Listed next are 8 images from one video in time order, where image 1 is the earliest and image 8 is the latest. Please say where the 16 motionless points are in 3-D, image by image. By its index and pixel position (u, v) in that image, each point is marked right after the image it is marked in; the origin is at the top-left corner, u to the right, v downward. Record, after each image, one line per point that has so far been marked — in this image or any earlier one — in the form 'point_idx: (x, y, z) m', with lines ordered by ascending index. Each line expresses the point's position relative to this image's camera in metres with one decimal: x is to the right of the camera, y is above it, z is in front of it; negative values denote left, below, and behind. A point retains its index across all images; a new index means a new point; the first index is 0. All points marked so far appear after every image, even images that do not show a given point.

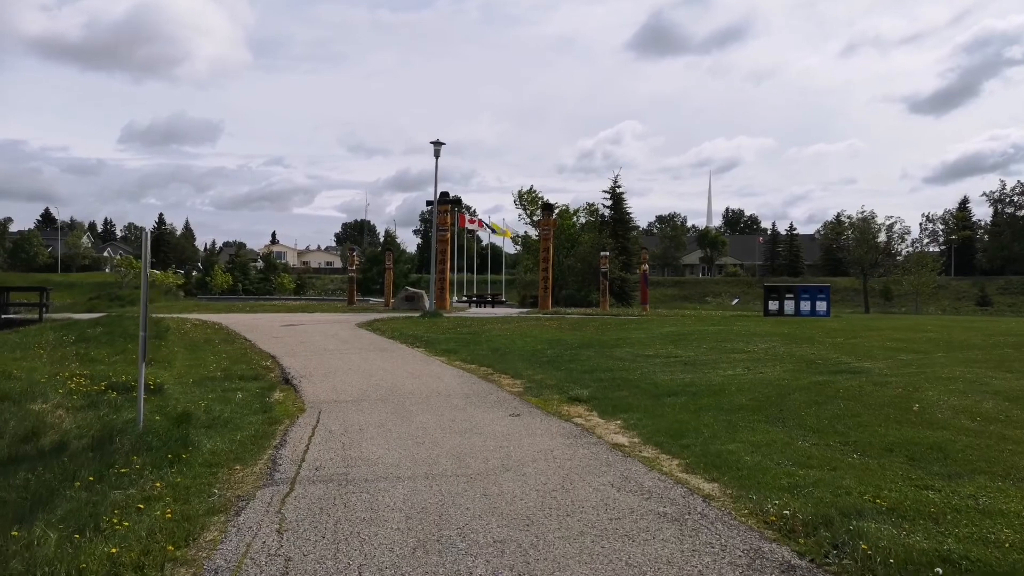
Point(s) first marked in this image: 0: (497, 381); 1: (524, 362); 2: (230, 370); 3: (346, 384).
0: (-0.3, -1.7, +14.8) m
1: (+0.3, -1.7, +17.7) m
2: (-6.0, -1.8, +17.1) m
3: (-3.0, -1.7, +14.4) m
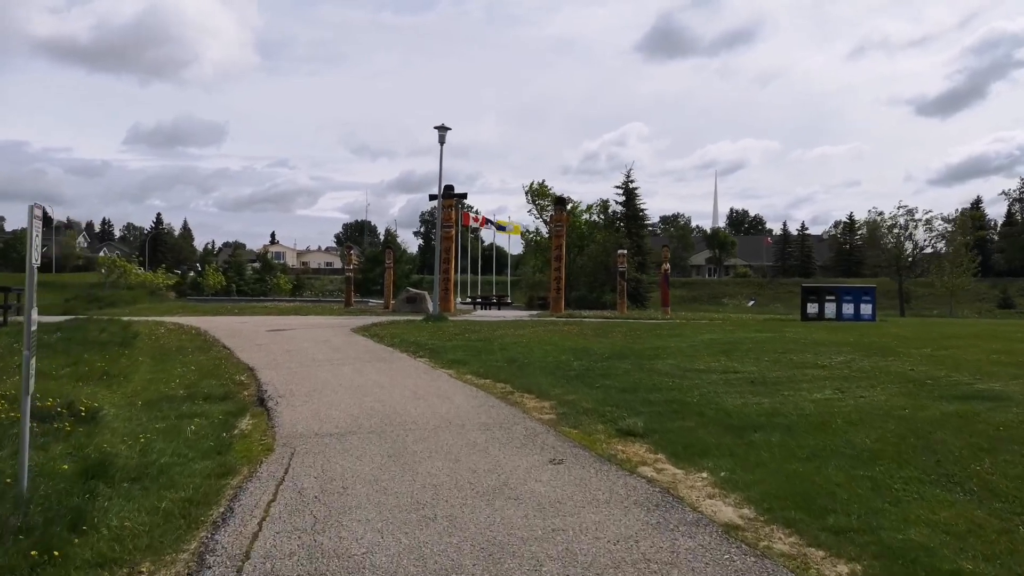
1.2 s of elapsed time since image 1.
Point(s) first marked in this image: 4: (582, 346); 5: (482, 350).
0: (+0.1, -1.7, +11.9) m
1: (+0.7, -1.7, +14.8) m
2: (-5.6, -1.8, +14.2) m
3: (-2.6, -1.7, +11.5) m
4: (+1.6, -1.4, +18.7) m
5: (-0.7, -1.5, +18.7) m
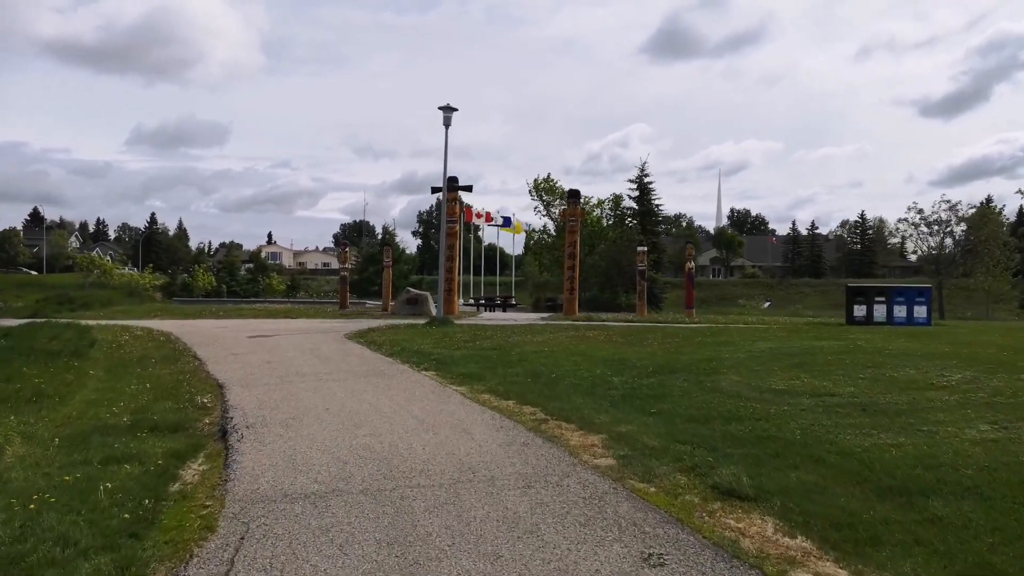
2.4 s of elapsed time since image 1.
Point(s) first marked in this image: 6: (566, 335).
0: (+0.6, -1.7, +9.0) m
1: (+1.1, -1.7, +11.9) m
2: (-5.2, -1.8, +11.3) m
3: (-2.2, -1.7, +8.7) m
4: (+2.1, -1.3, +15.8) m
5: (-0.3, -1.5, +15.8) m
6: (+1.4, -1.2, +19.9) m
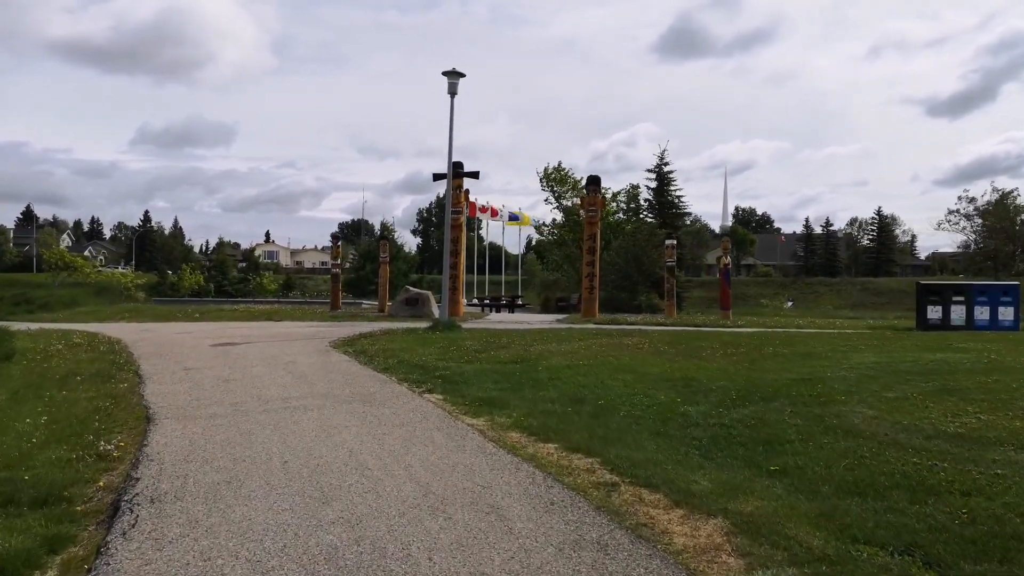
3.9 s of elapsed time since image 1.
0: (+1.0, -1.7, +5.4) m
1: (+1.5, -1.6, +8.3) m
2: (-4.8, -1.7, +7.7) m
3: (-1.7, -1.7, +5.0) m
4: (+2.5, -1.3, +12.2) m
5: (+0.2, -1.4, +12.2) m
6: (+1.8, -1.1, +16.3) m
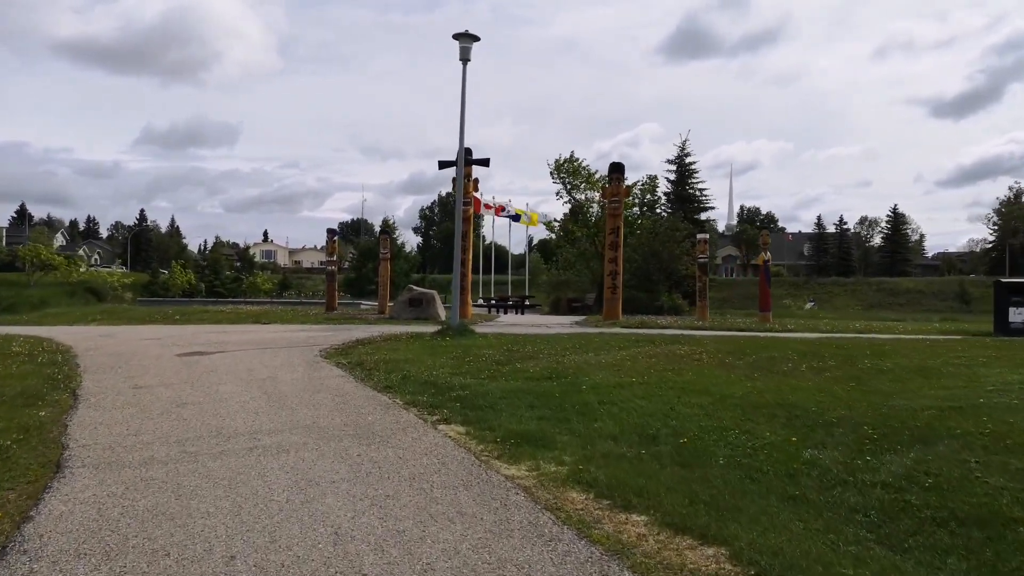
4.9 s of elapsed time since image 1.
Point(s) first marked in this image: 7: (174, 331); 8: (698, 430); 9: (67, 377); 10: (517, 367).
0: (+1.5, -1.6, +2.6) m
1: (+2.0, -1.6, +5.5) m
2: (-4.3, -1.7, +4.9) m
3: (-1.2, -1.6, +2.2) m
4: (+3.0, -1.3, +9.4) m
5: (+0.6, -1.4, +9.4) m
6: (+2.3, -1.1, +13.5) m
7: (-8.0, -1.0, +18.9) m
8: (+1.8, -1.4, +8.0) m
9: (-6.6, -1.3, +11.9) m
10: (+0.1, -1.2, +12.4) m
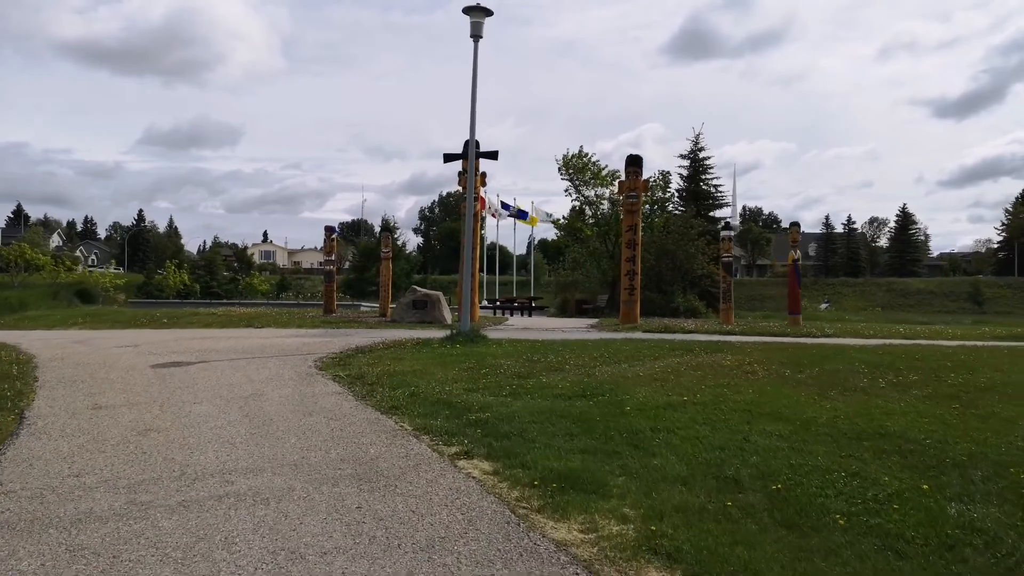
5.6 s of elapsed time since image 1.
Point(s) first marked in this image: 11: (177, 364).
0: (+1.8, -1.7, +0.9) m
1: (+2.4, -1.6, +3.7) m
2: (-3.9, -1.7, +3.2) m
3: (-0.9, -1.7, +0.5) m
4: (+3.3, -1.3, +7.7) m
5: (+1.0, -1.4, +7.7) m
6: (+2.6, -1.1, +11.8) m
7: (-7.7, -1.1, +17.2) m
8: (+2.2, -1.4, +6.3) m
9: (-6.3, -1.3, +10.2) m
10: (+0.4, -1.2, +10.7) m
11: (-5.3, -1.2, +12.5) m
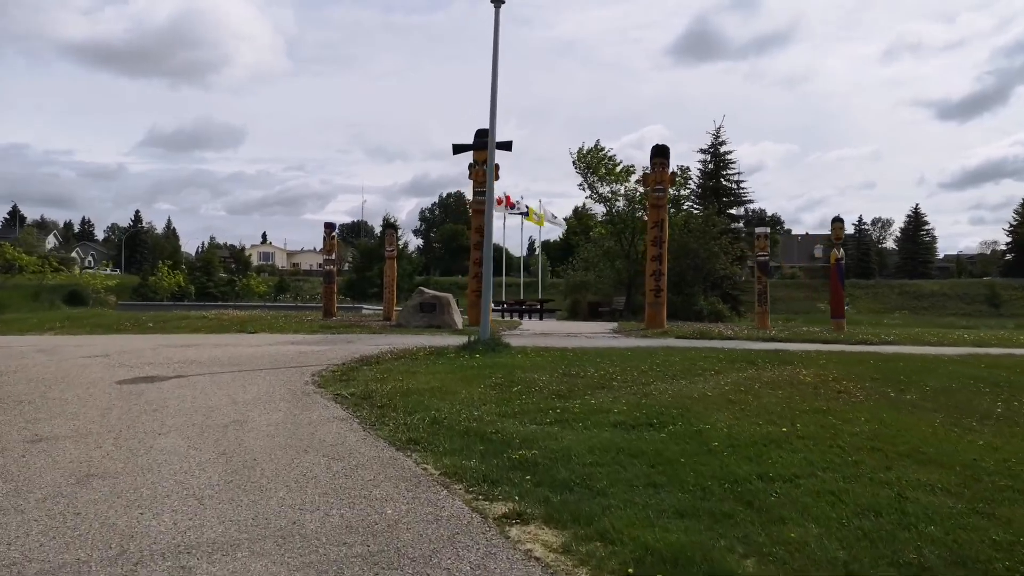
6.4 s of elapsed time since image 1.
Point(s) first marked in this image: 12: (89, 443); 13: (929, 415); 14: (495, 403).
0: (+2.3, -1.6, -1.1) m
1: (+2.8, -1.6, +1.8) m
2: (-3.5, -1.7, +1.2) m
3: (-0.4, -1.6, -1.5) m
4: (+3.8, -1.3, +5.7) m
5: (+1.4, -1.4, +5.7) m
6: (+3.1, -1.1, +9.8) m
7: (-7.2, -1.1, +15.2) m
8: (+2.6, -1.4, +4.3) m
9: (-5.8, -1.3, +8.2) m
10: (+0.9, -1.3, +8.7) m
11: (-4.8, -1.2, +10.6) m
12: (-3.8, -1.4, +7.3) m
13: (+4.0, -1.2, +7.7) m
14: (-0.2, -1.3, +8.9) m
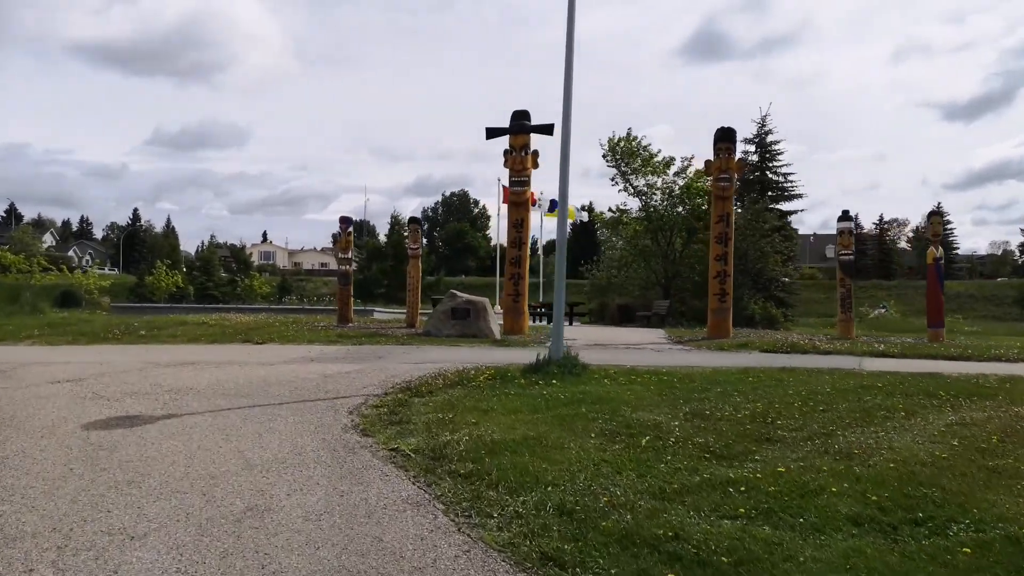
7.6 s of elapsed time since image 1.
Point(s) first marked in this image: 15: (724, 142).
0: (+3.4, -1.7, -3.9) m
1: (+3.9, -1.7, -1.1) m
2: (-2.4, -1.8, -1.6) m
3: (+0.7, -1.7, -4.3) m
4: (+4.9, -1.4, +2.8) m
5: (+2.5, -1.5, +2.8) m
6: (+4.2, -1.2, +6.9) m
7: (-6.1, -1.1, +12.3) m
8: (+3.7, -1.5, +1.5) m
9: (-4.7, -1.4, +5.4) m
10: (+2.0, -1.4, +5.9) m
11: (-3.7, -1.3, +7.7) m
12: (-2.7, -1.5, +4.4) m
13: (+5.1, -1.3, +4.9) m
14: (+0.9, -1.3, +6.0) m
15: (+5.3, +3.7, +20.0) m
